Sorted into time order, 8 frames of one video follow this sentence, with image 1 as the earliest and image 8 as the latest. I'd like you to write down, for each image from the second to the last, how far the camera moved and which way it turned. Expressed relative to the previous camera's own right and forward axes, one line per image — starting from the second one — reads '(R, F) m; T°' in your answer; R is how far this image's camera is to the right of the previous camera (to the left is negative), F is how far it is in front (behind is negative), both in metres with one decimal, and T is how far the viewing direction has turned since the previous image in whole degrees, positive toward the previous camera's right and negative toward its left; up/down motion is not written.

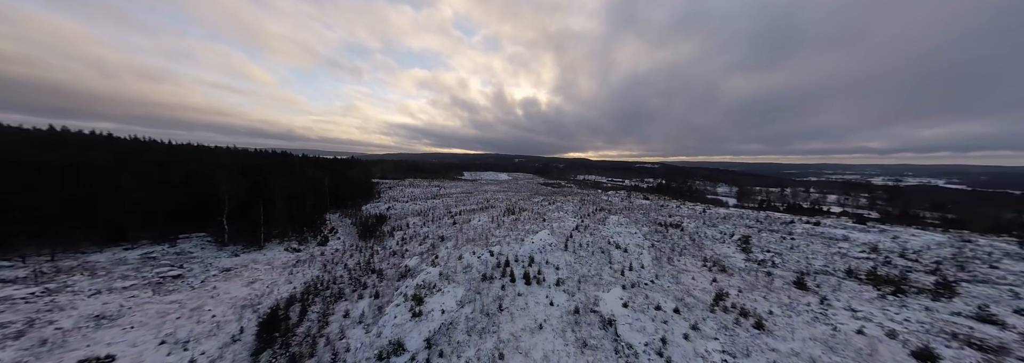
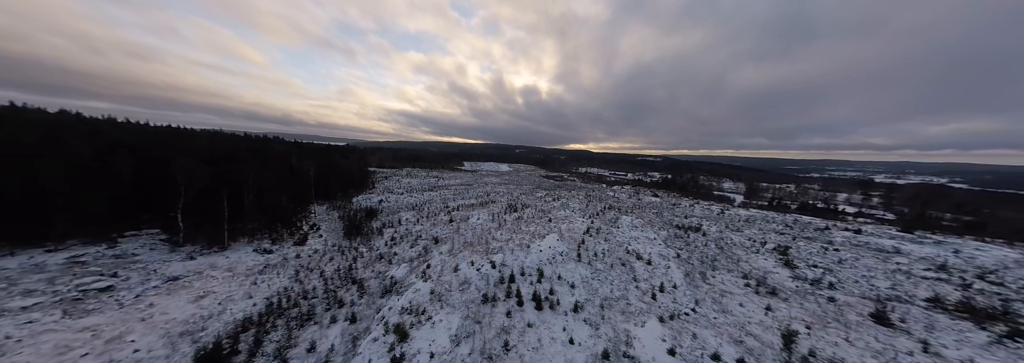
(-0.3, +1.4) m; +1°
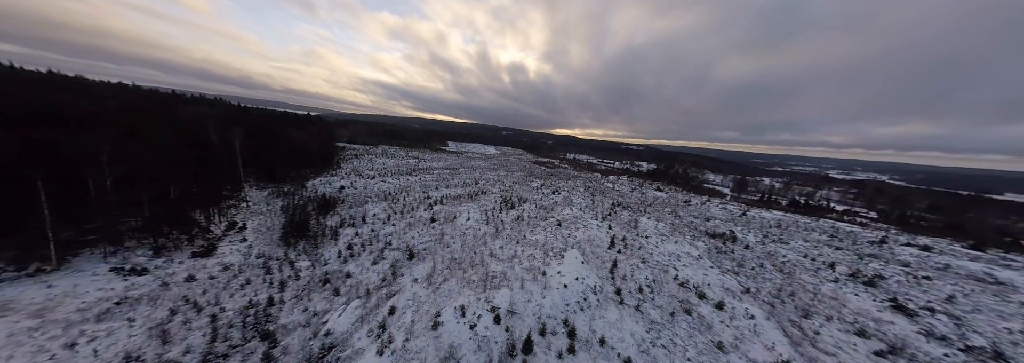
(-0.7, +2.9) m; +4°
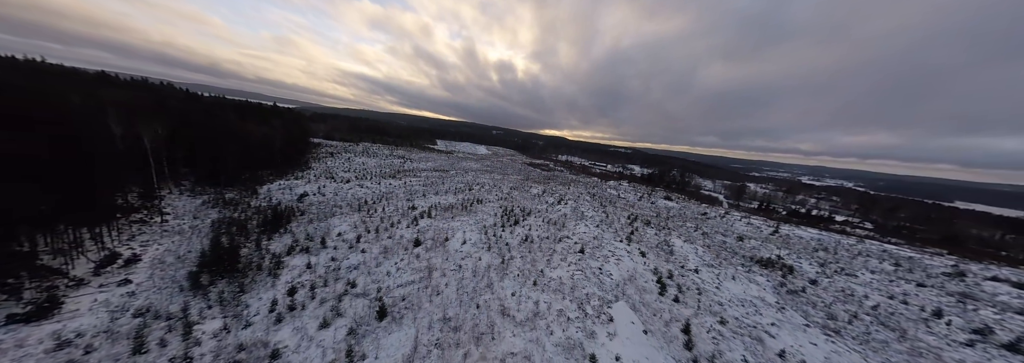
(-0.8, +2.3) m; +3°
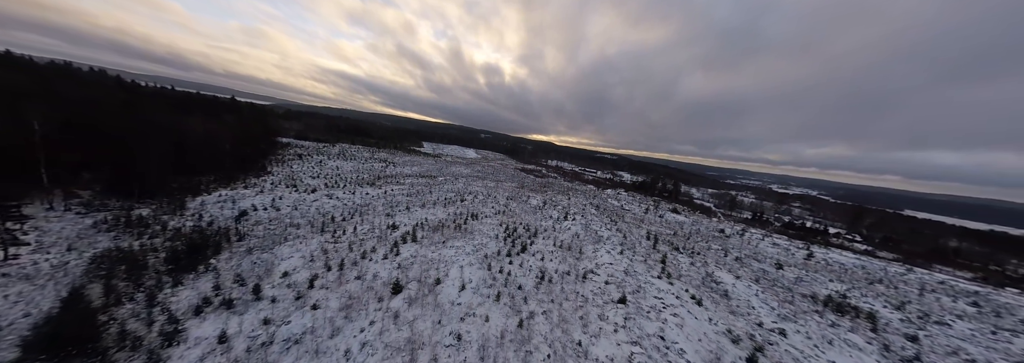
(-0.9, +2.0) m; +3°
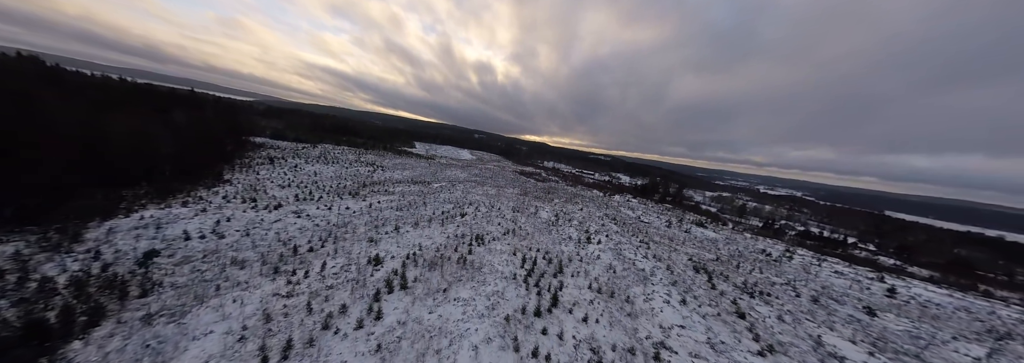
(-1.1, +2.4) m; +2°
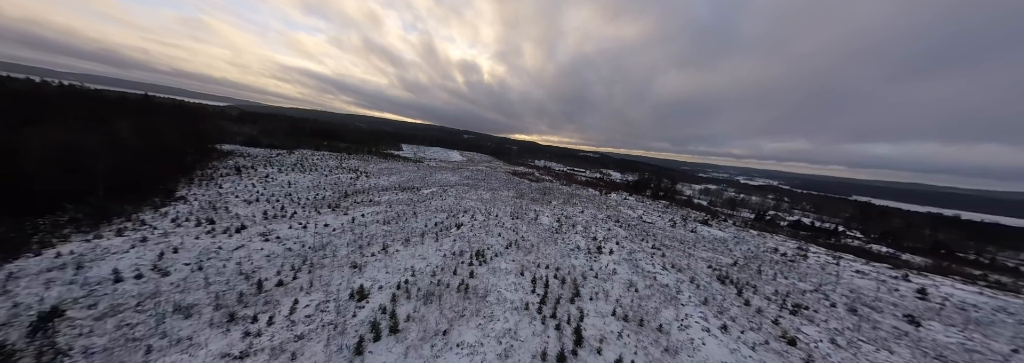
(-0.5, +1.2) m; +2°
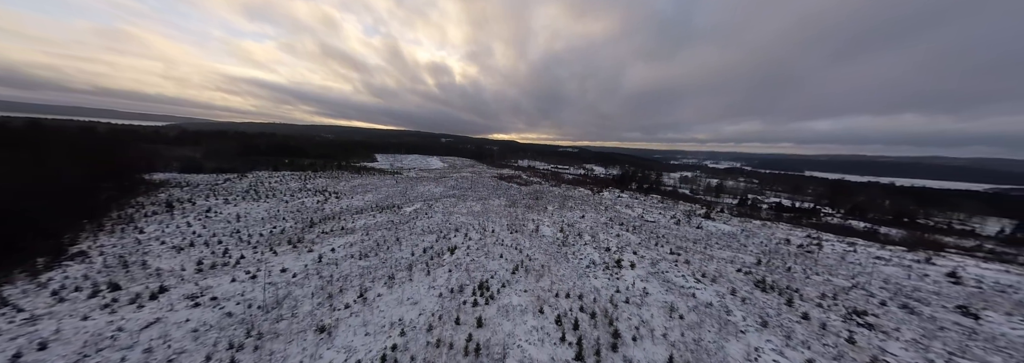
(-0.7, +1.6) m; +5°
